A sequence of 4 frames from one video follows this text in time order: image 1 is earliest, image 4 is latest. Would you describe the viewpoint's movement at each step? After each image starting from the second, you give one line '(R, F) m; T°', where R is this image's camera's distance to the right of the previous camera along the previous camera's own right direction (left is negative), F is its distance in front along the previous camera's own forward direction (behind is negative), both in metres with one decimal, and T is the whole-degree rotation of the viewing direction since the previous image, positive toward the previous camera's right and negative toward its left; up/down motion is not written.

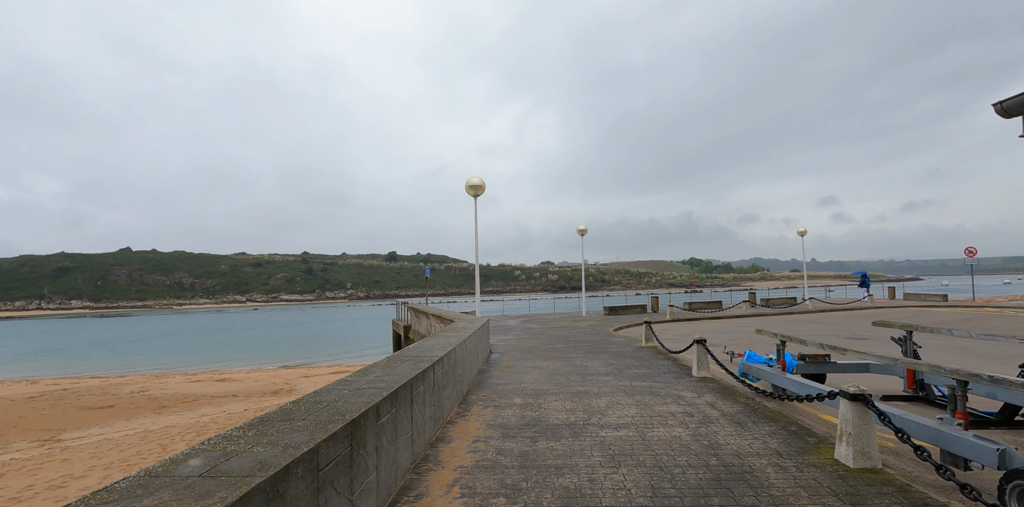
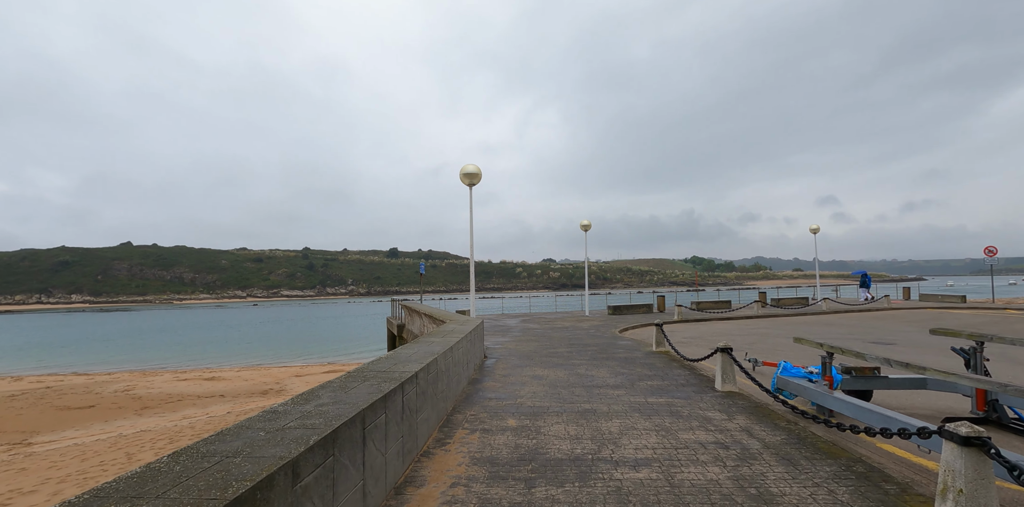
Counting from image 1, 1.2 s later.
(+0.1, +1.2) m; 0°
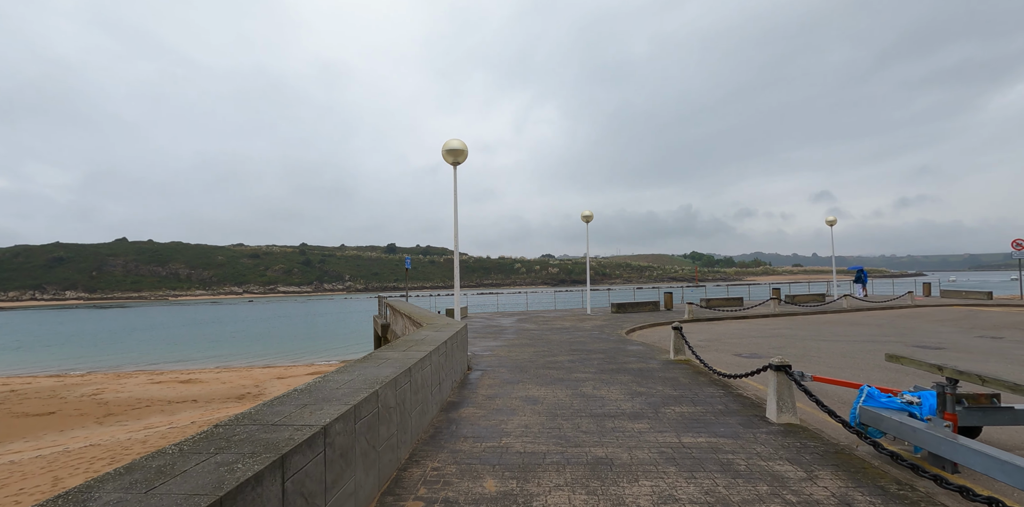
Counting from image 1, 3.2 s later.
(+0.2, +1.8) m; 0°
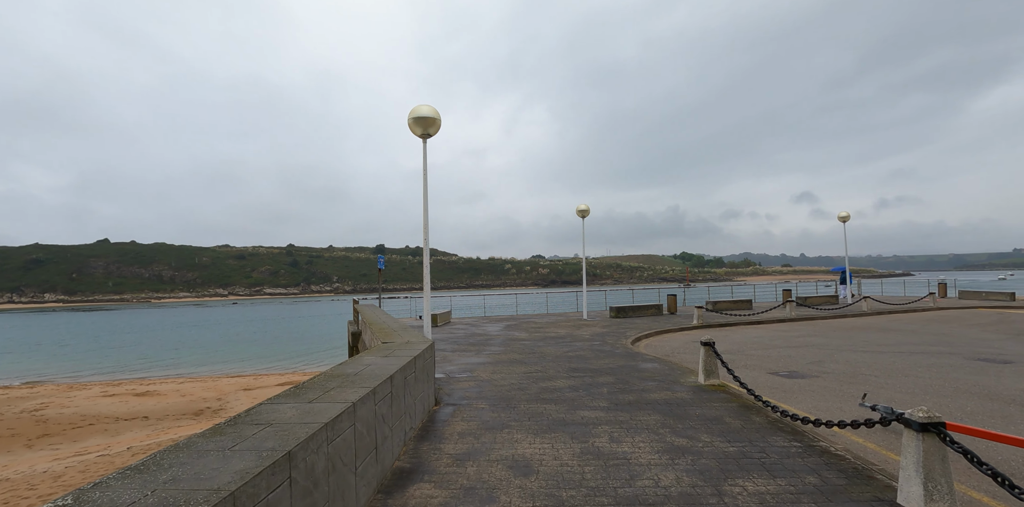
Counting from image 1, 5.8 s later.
(+0.1, +2.2) m; +1°
